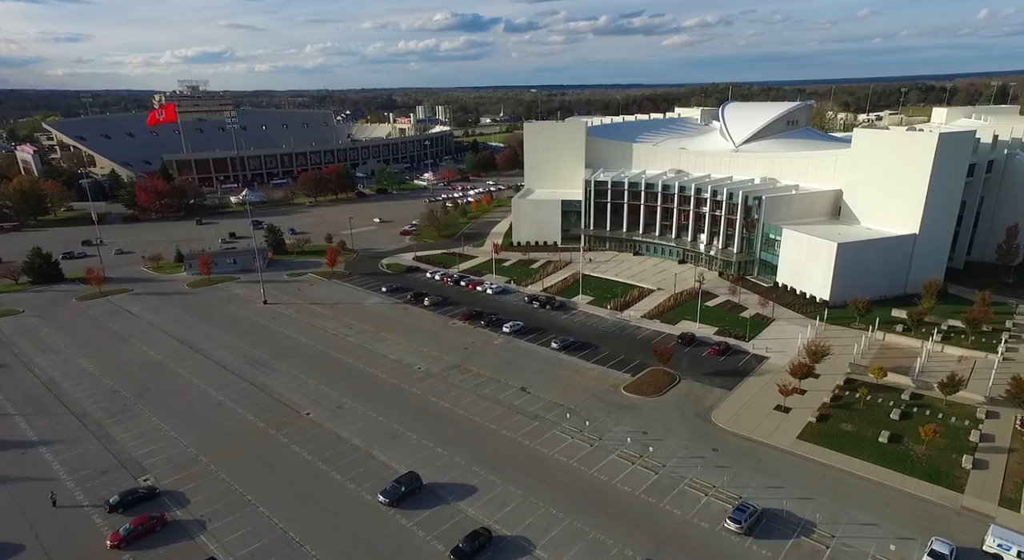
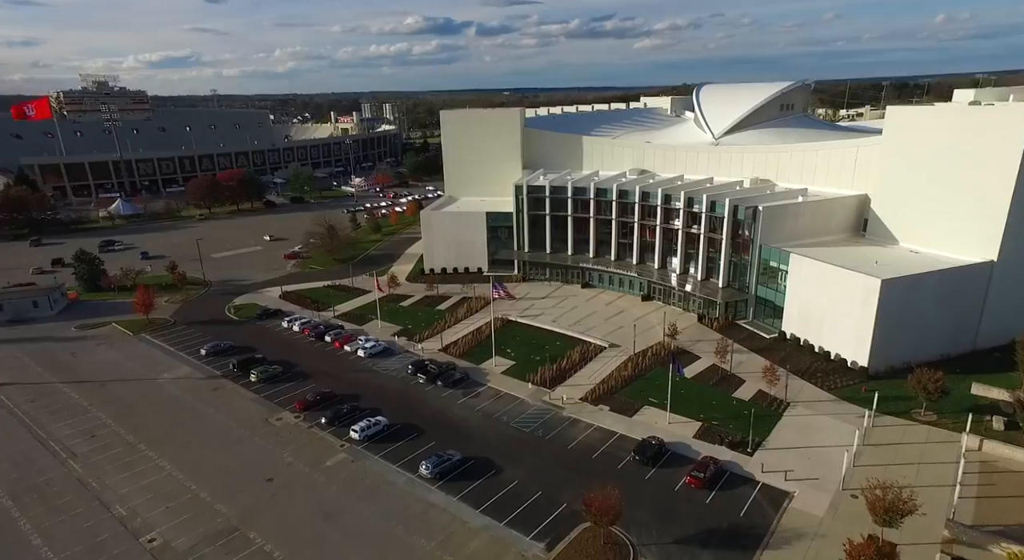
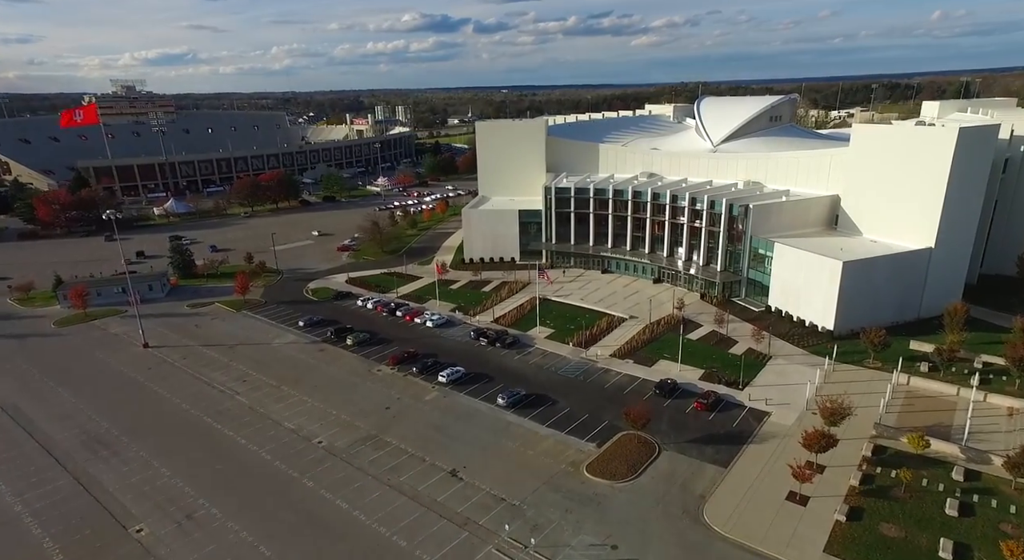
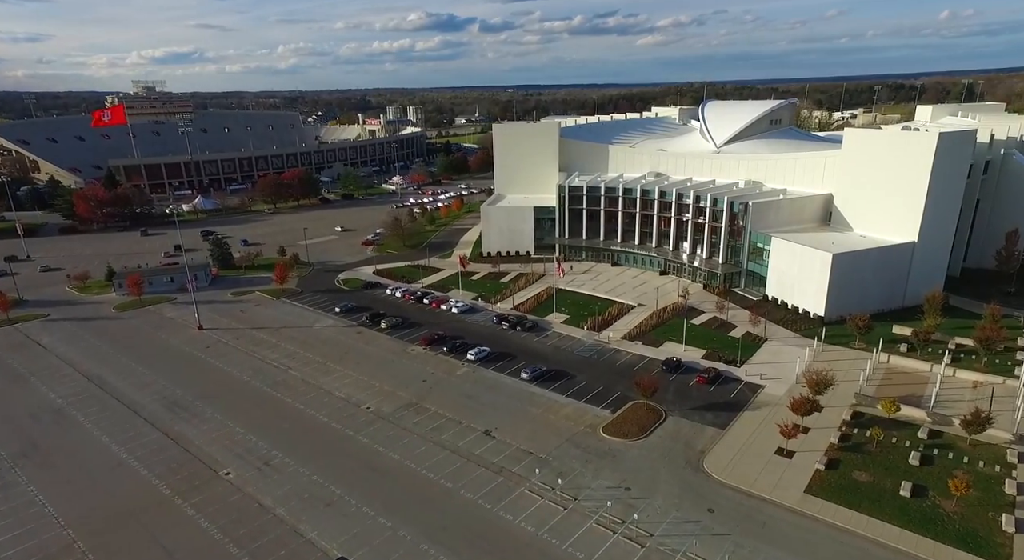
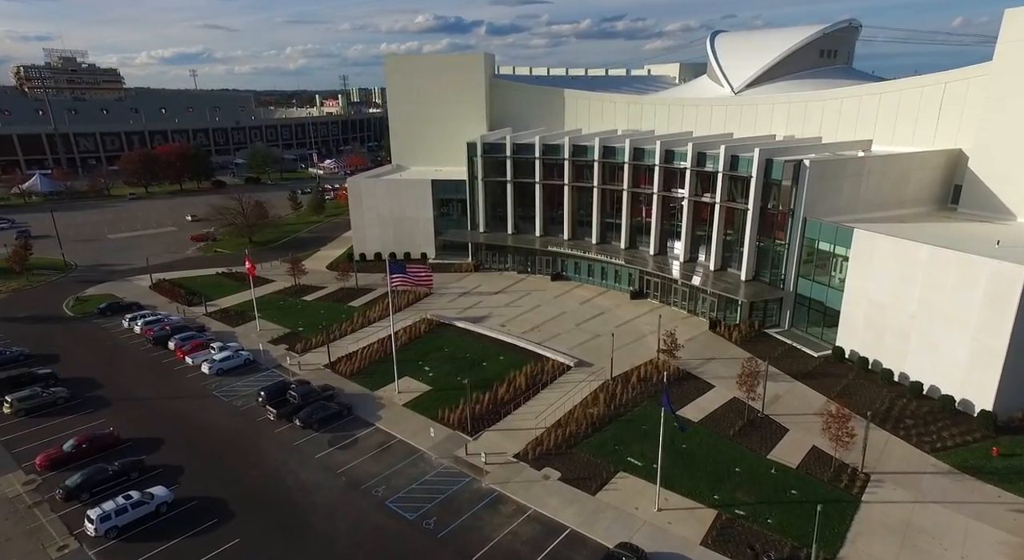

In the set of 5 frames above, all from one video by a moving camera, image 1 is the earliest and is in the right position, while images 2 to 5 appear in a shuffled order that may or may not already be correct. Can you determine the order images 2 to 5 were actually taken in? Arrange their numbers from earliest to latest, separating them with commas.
4, 3, 2, 5
